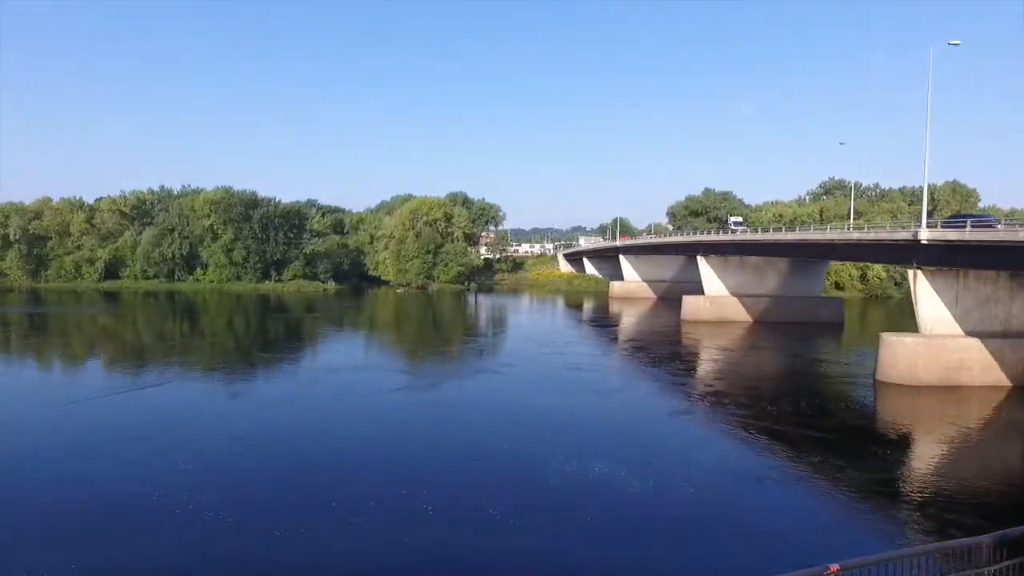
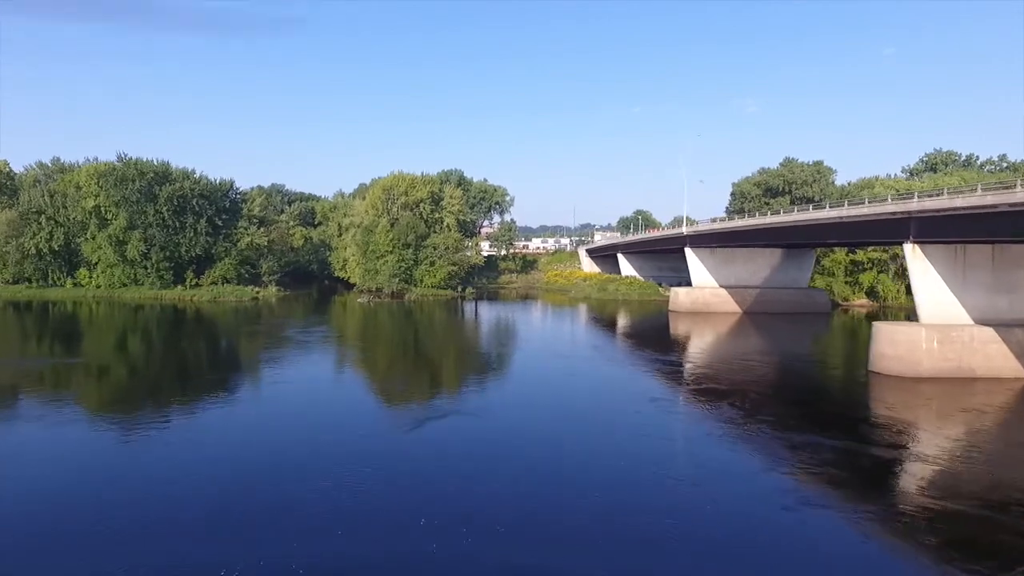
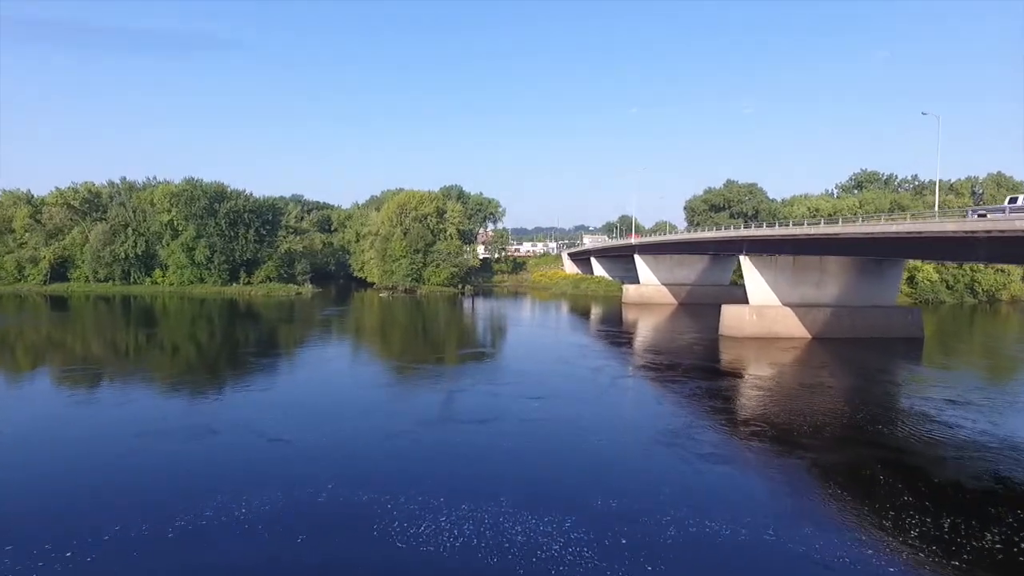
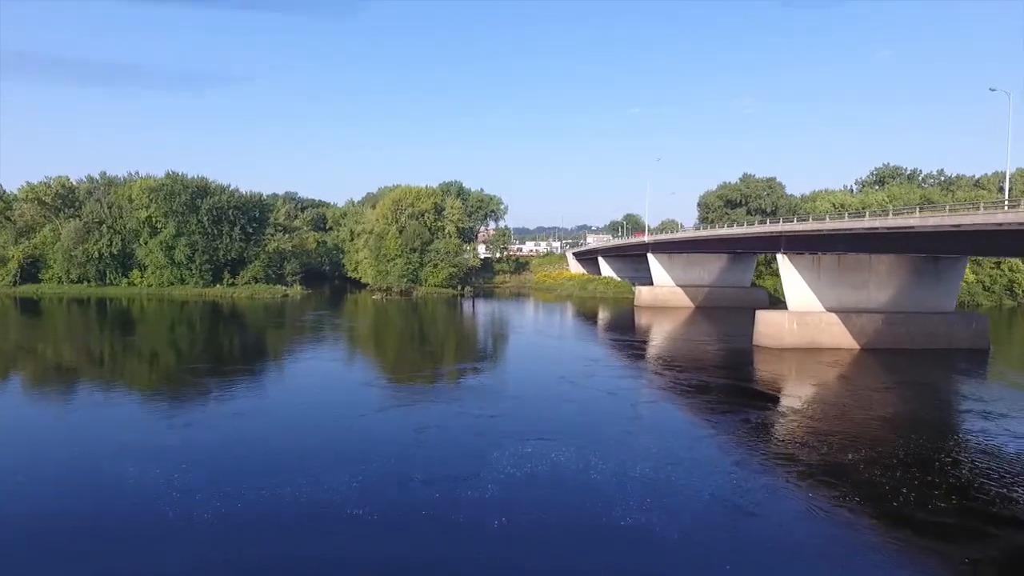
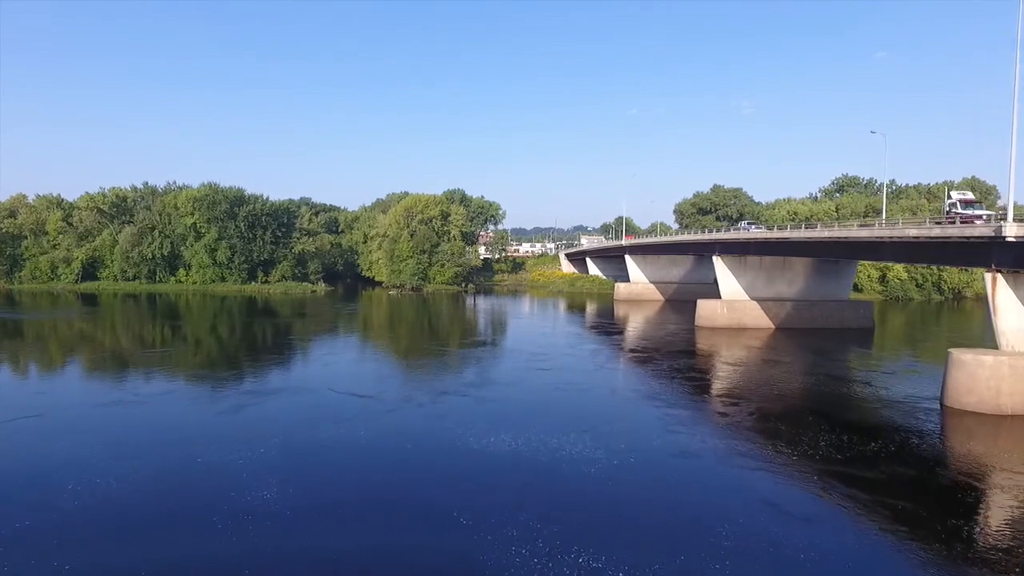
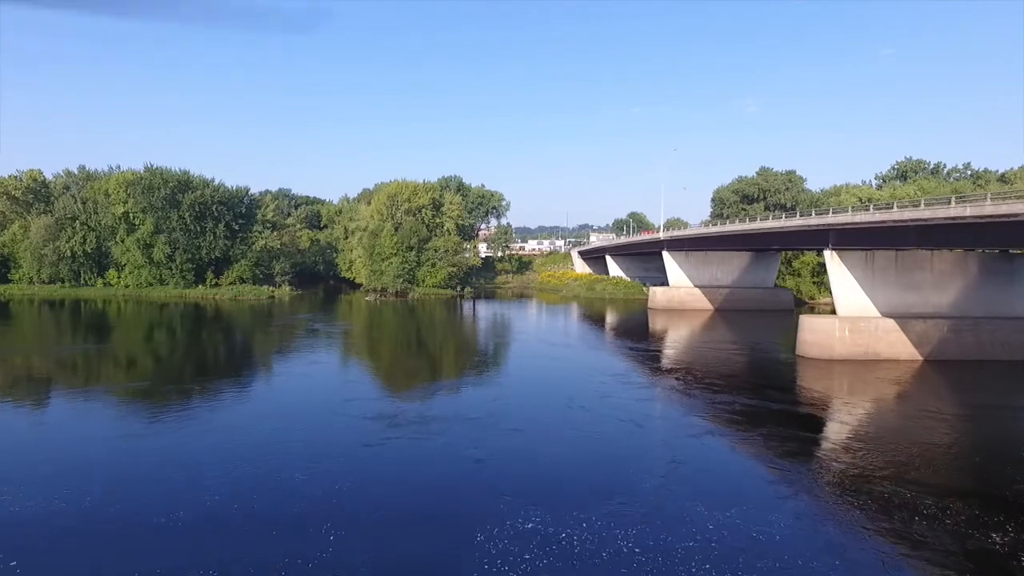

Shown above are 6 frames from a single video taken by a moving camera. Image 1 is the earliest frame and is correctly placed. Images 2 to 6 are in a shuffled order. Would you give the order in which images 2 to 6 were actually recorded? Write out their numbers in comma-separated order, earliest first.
5, 3, 4, 6, 2
